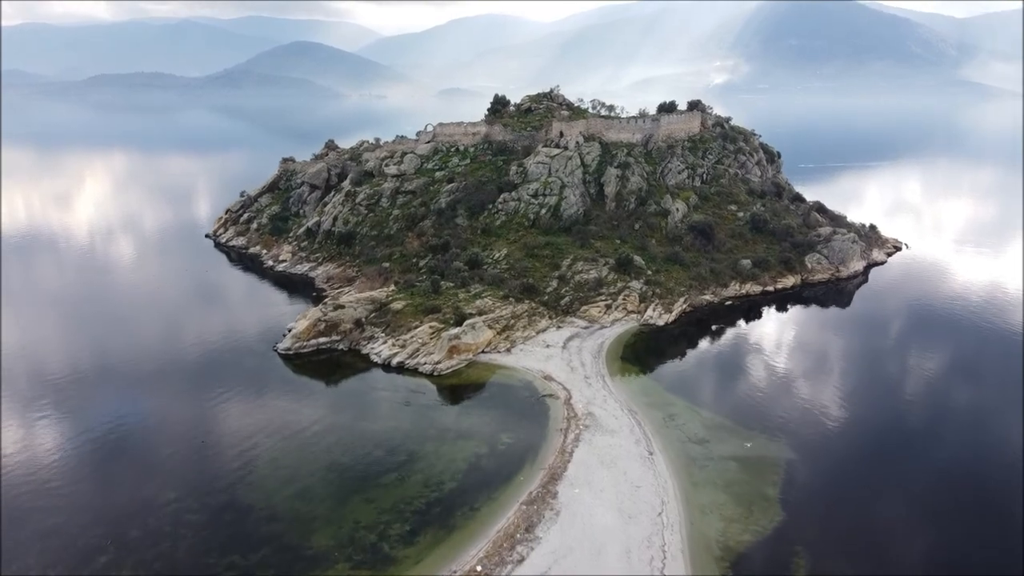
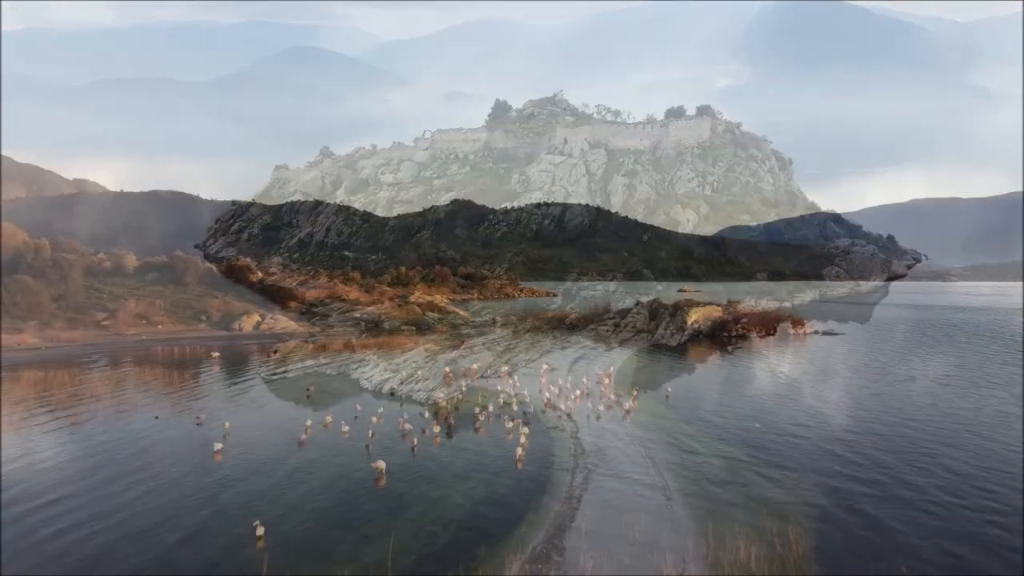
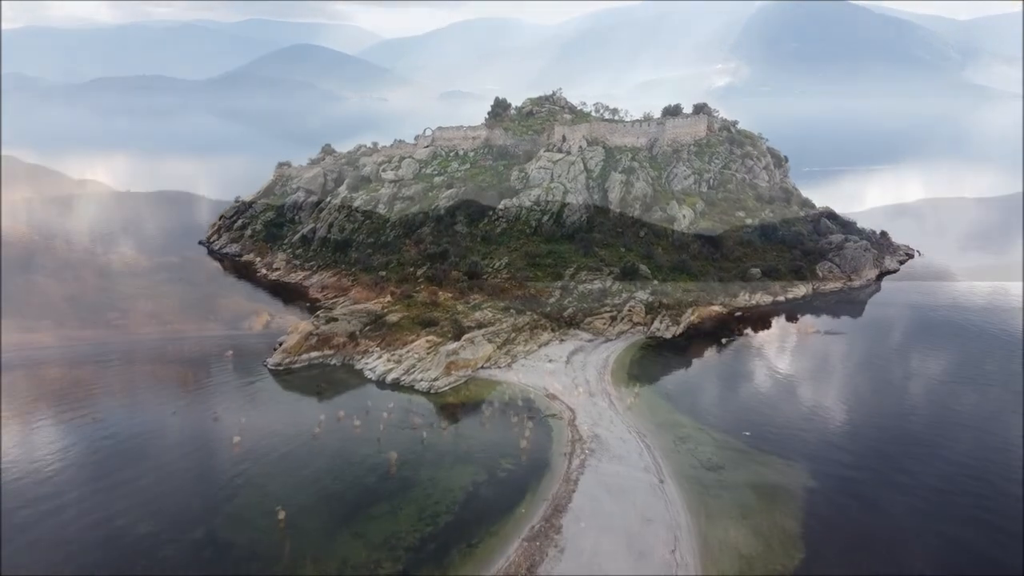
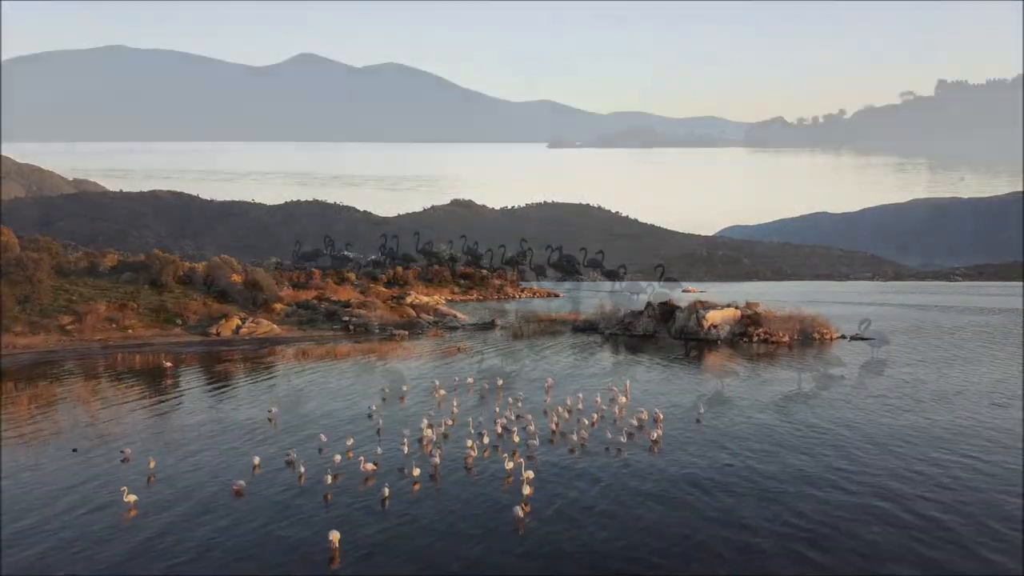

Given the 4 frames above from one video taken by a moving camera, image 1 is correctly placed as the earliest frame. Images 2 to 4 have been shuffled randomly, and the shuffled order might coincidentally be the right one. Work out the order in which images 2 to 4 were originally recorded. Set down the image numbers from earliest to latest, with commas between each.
3, 2, 4
